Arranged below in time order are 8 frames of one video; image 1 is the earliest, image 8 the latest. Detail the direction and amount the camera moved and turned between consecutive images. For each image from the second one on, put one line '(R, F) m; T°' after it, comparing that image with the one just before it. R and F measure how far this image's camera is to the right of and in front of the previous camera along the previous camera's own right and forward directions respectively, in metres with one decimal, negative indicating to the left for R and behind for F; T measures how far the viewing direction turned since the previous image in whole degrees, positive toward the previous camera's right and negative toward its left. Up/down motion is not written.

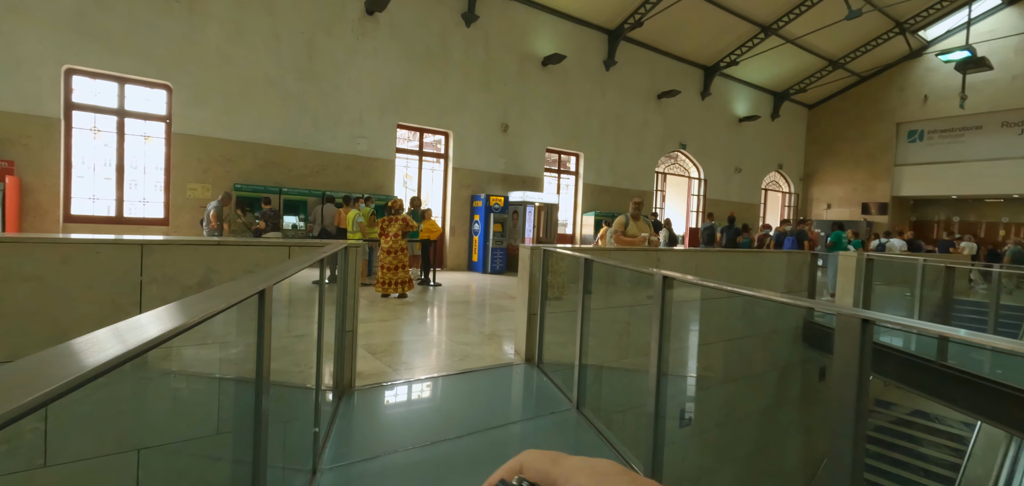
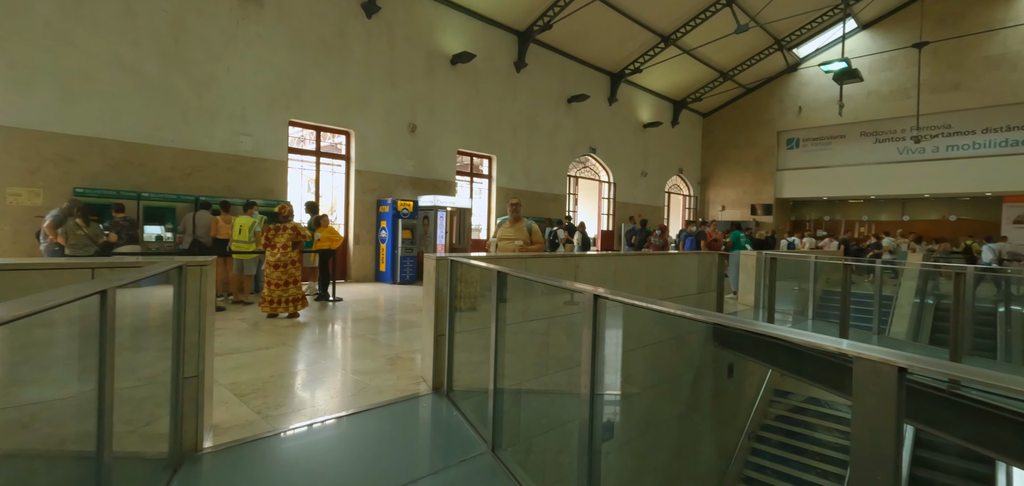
(+0.1, +0.5) m; +11°
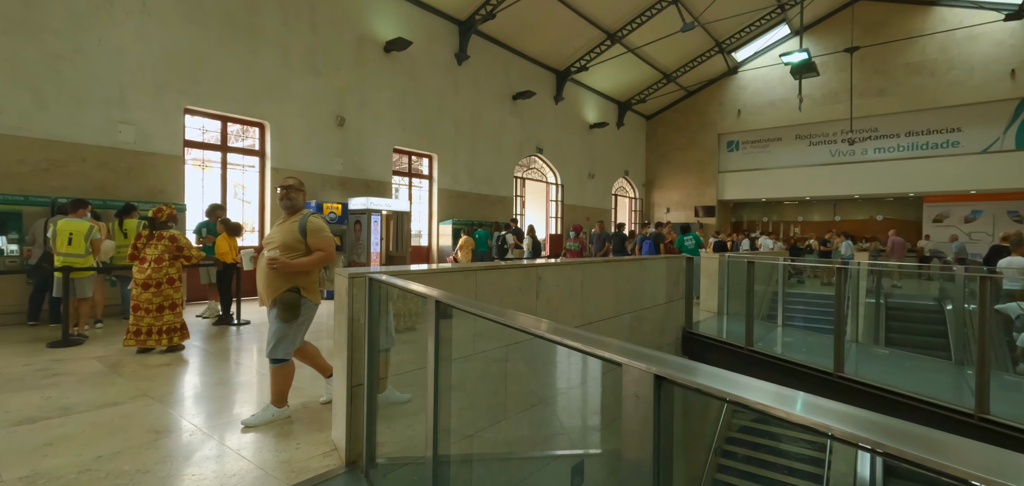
(0.0, +0.9) m; +7°
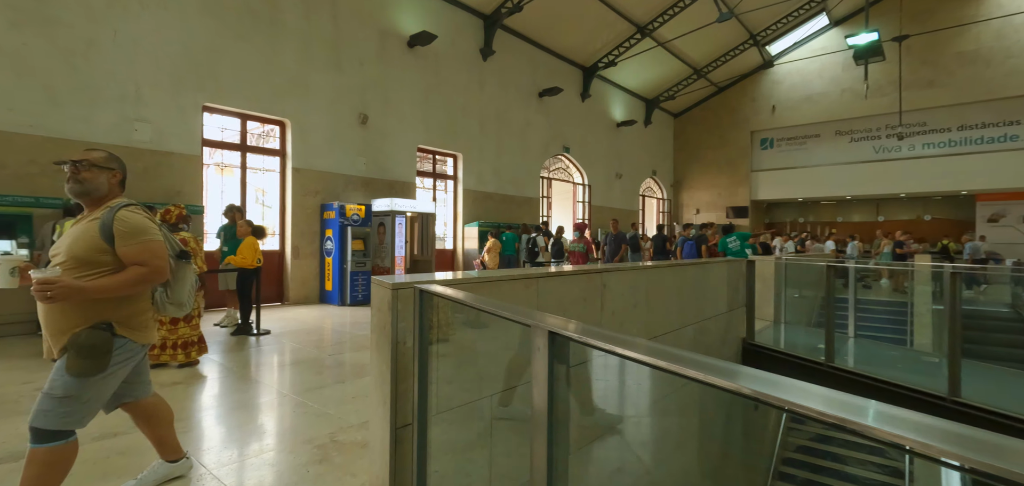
(-0.3, +0.5) m; -2°
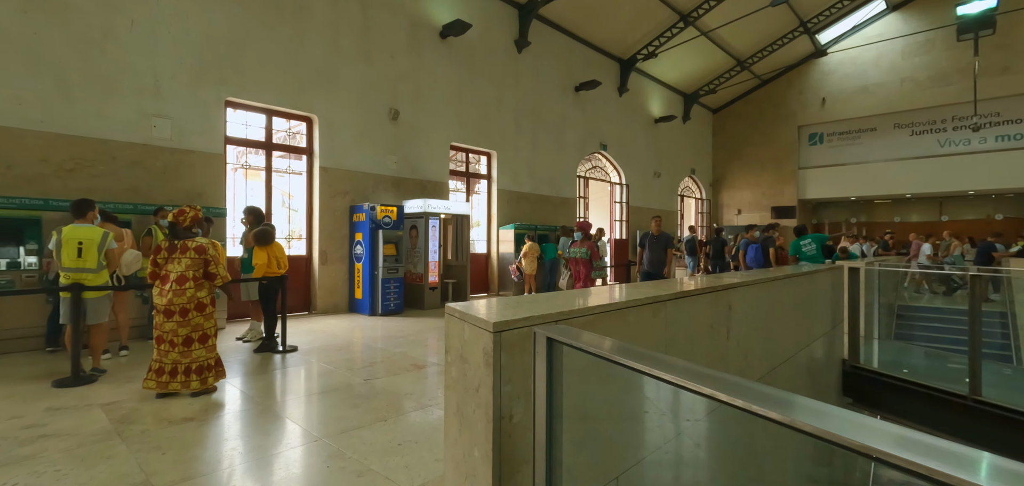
(-0.4, +0.7) m; -3°
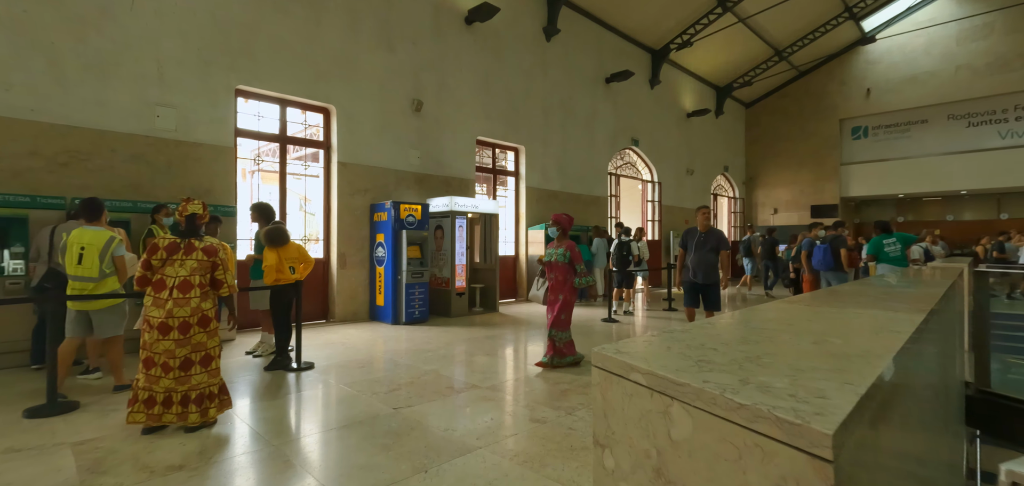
(-0.3, +0.7) m; -2°
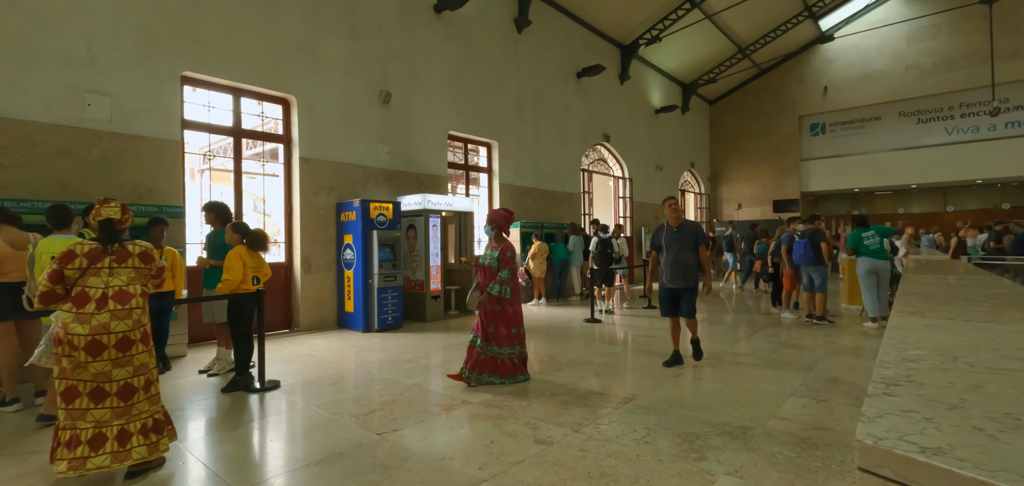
(-0.2, +0.3) m; +4°
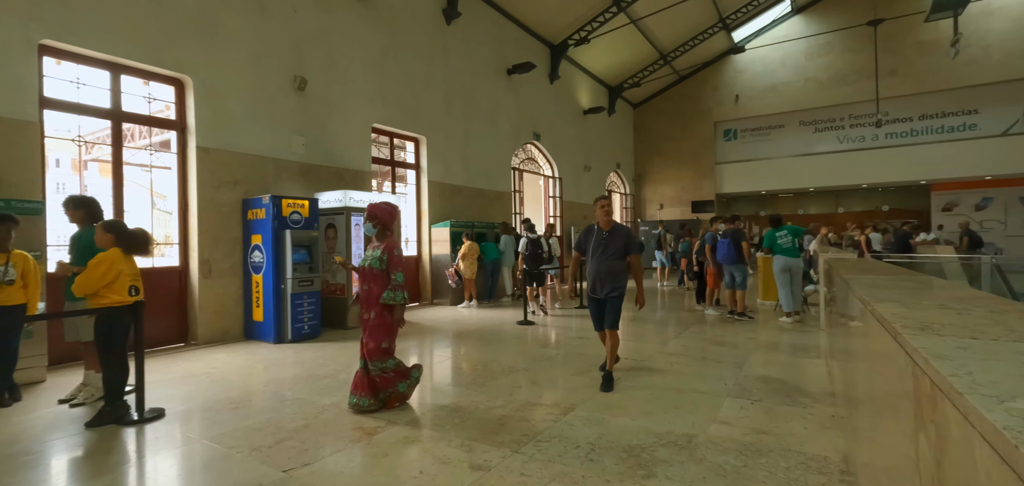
(0.0, +0.2) m; +9°
